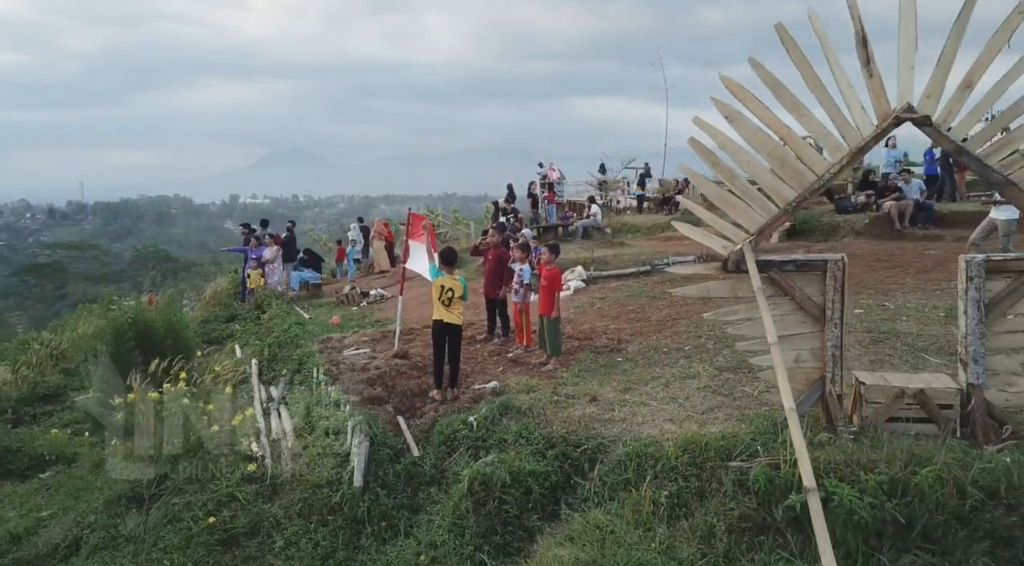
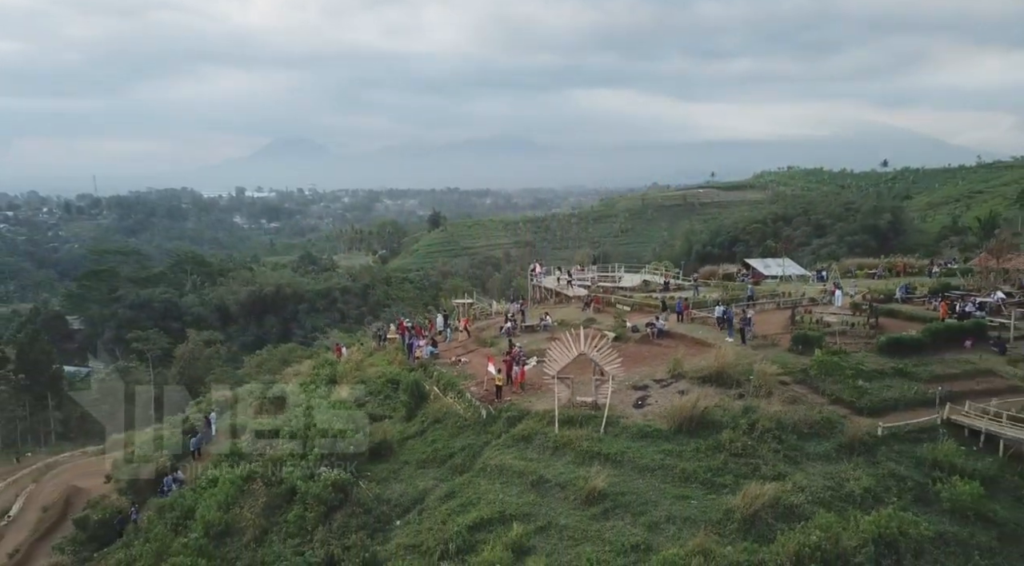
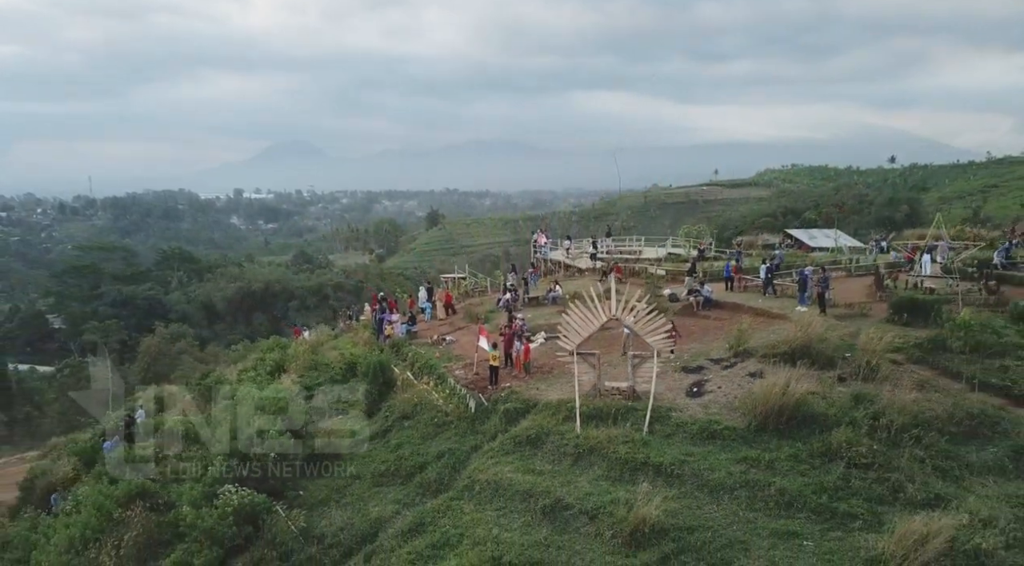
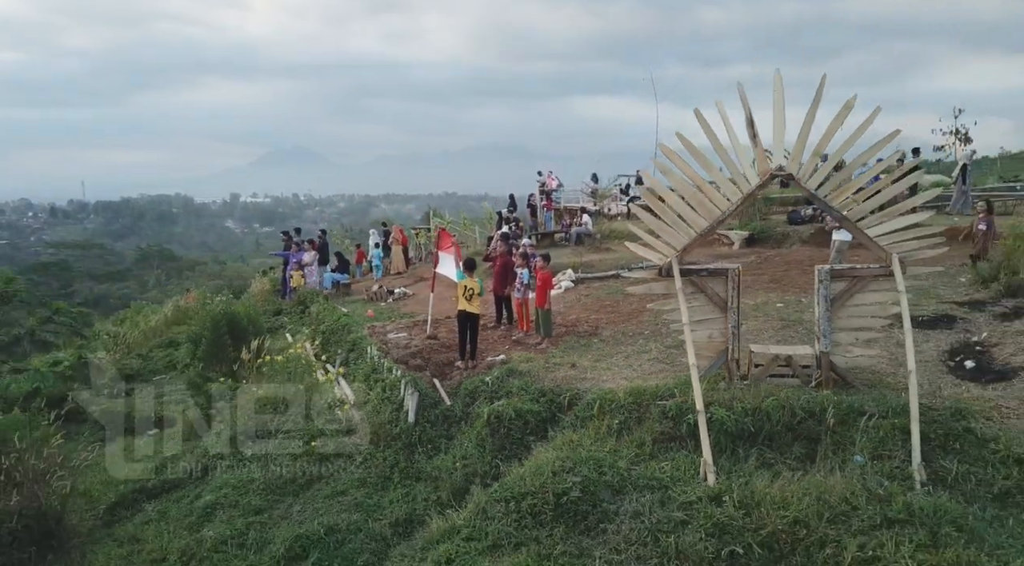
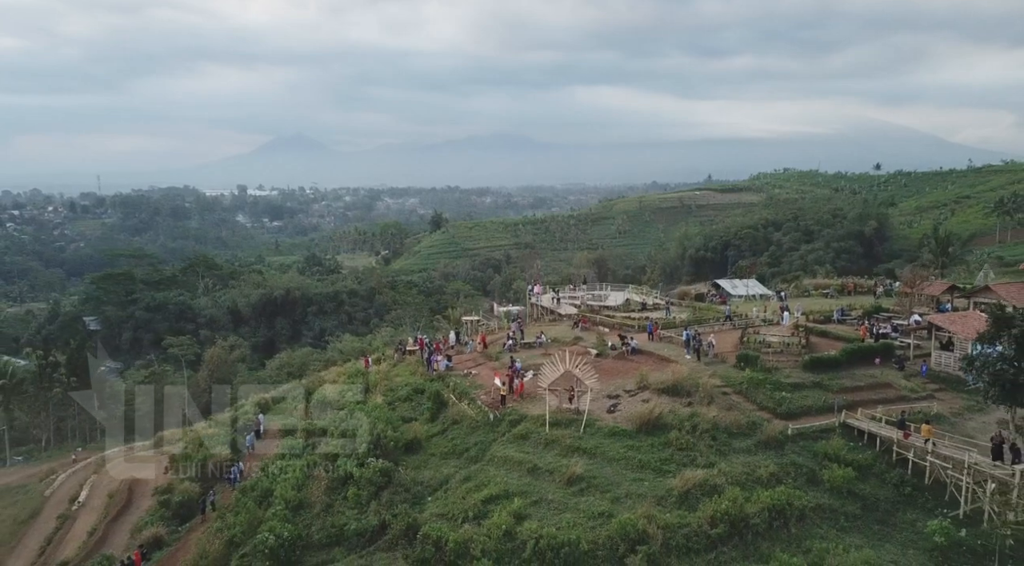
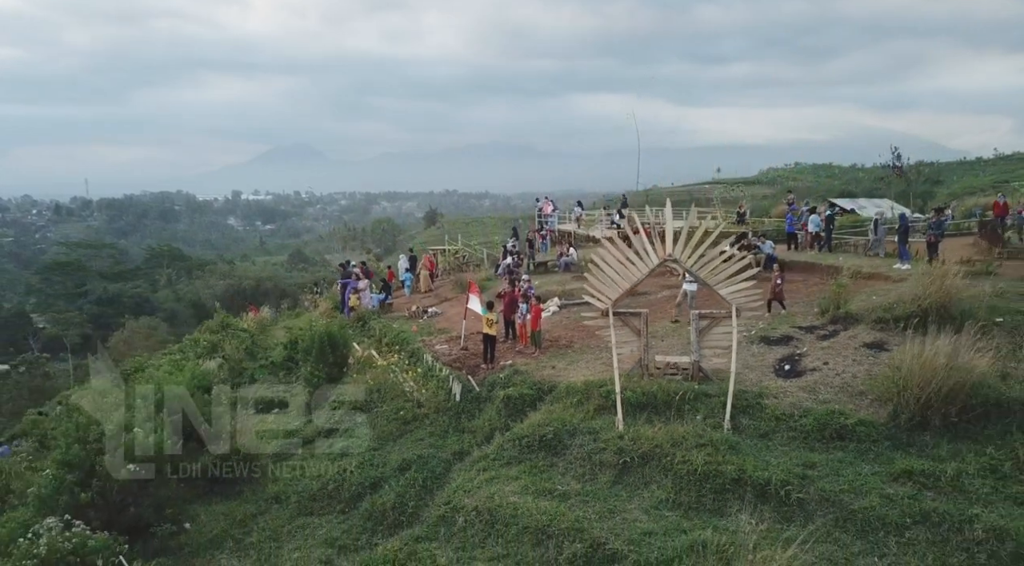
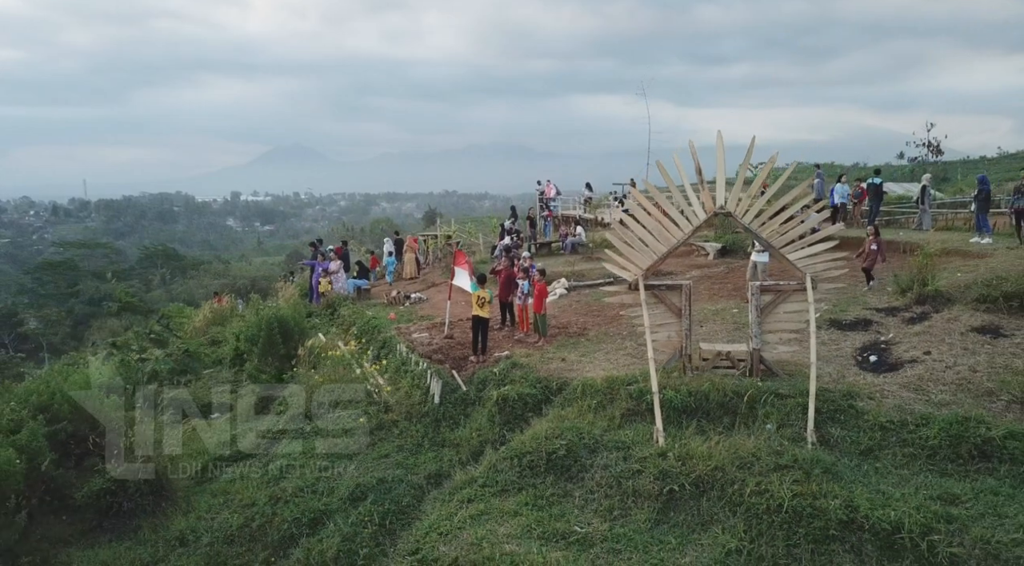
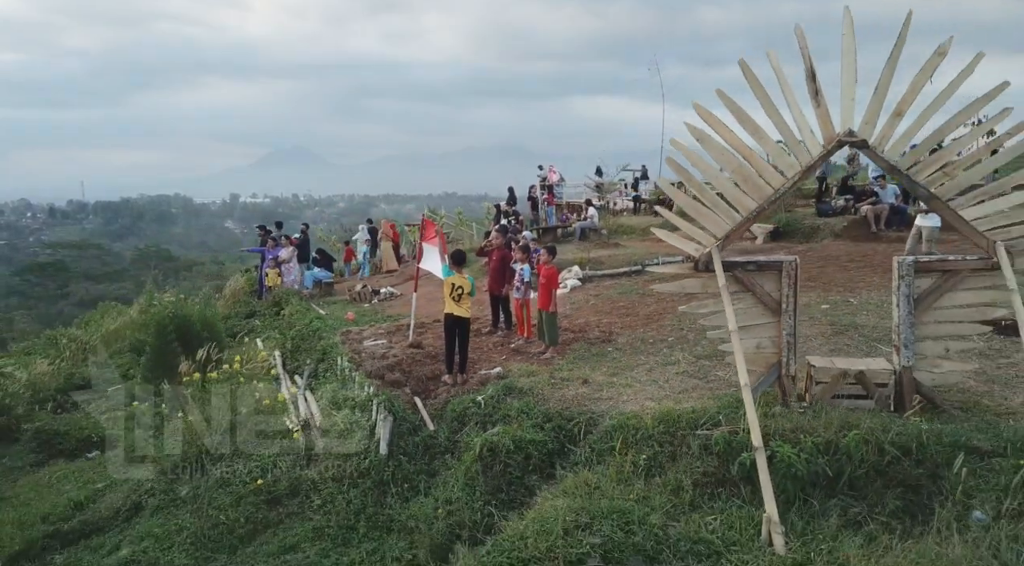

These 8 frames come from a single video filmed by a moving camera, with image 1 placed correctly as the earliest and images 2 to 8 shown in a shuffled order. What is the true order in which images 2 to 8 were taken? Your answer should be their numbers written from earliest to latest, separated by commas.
8, 4, 7, 6, 3, 2, 5
